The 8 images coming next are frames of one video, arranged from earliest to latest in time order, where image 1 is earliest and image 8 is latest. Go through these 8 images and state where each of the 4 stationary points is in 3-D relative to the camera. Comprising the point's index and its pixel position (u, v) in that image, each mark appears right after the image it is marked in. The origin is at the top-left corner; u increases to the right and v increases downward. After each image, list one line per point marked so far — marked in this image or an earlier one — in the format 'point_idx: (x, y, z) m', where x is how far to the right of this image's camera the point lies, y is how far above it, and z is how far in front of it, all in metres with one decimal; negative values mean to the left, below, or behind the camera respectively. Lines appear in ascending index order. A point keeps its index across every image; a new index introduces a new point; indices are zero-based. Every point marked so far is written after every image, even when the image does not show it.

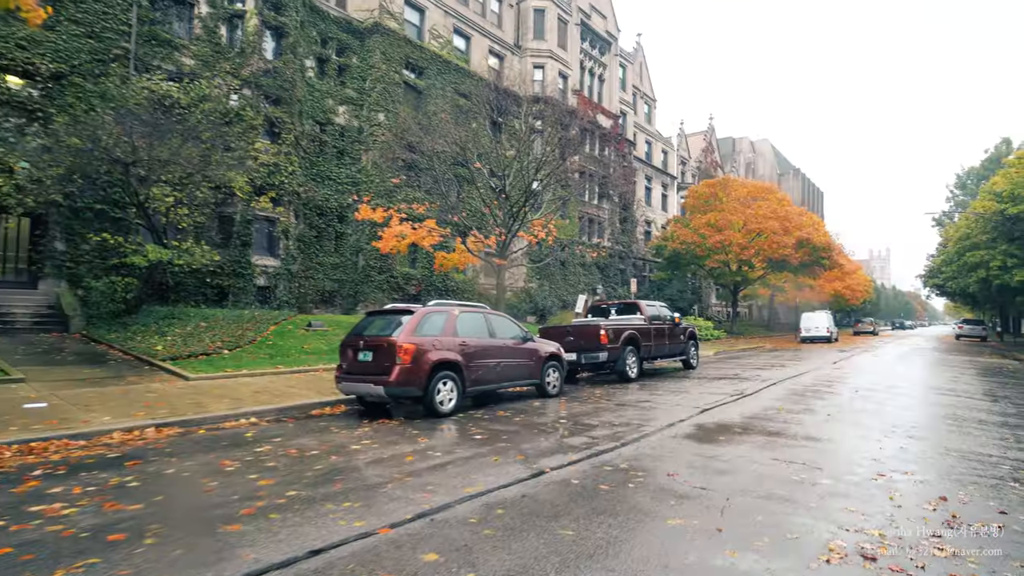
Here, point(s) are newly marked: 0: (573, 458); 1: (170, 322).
0: (+0.6, -1.6, +5.5) m
1: (-8.3, -0.8, +13.9) m
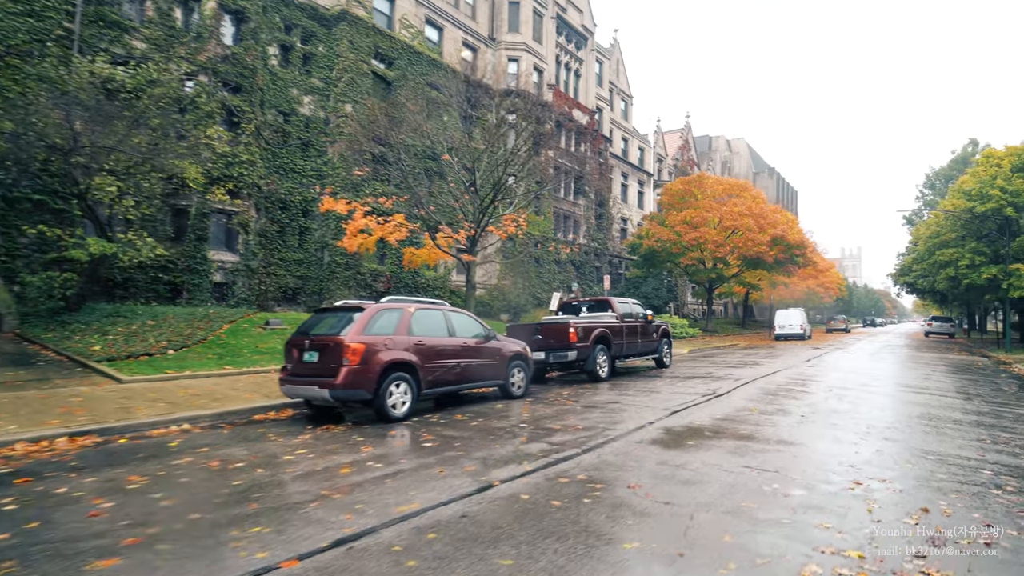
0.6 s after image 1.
0: (+0.1, -1.6, +5.0) m
1: (-9.1, -0.7, +13.1) m
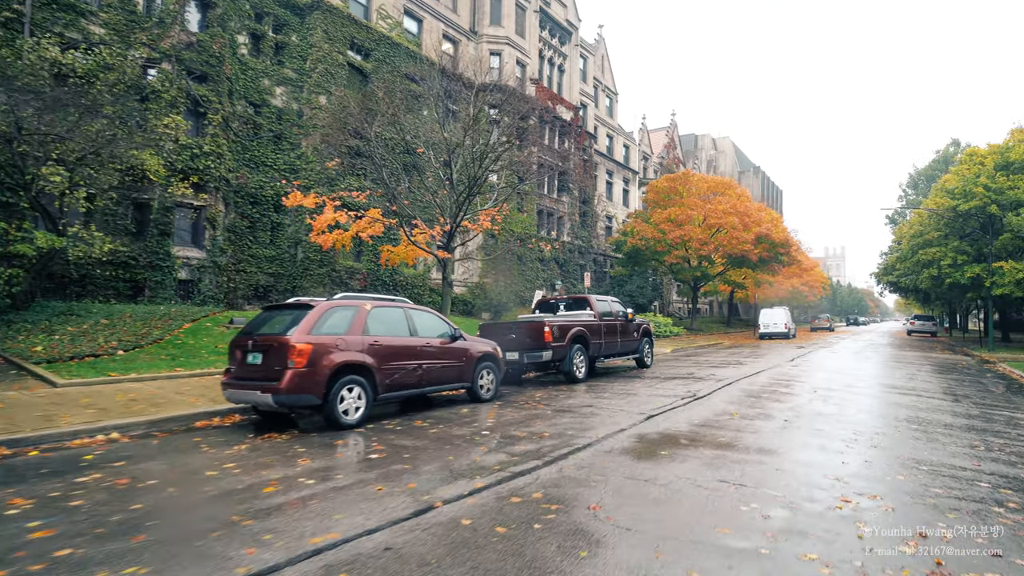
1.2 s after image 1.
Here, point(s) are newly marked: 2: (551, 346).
0: (-0.3, -1.5, +4.4) m
1: (-9.6, -0.7, +12.3) m
2: (+0.7, -1.1, +10.8) m
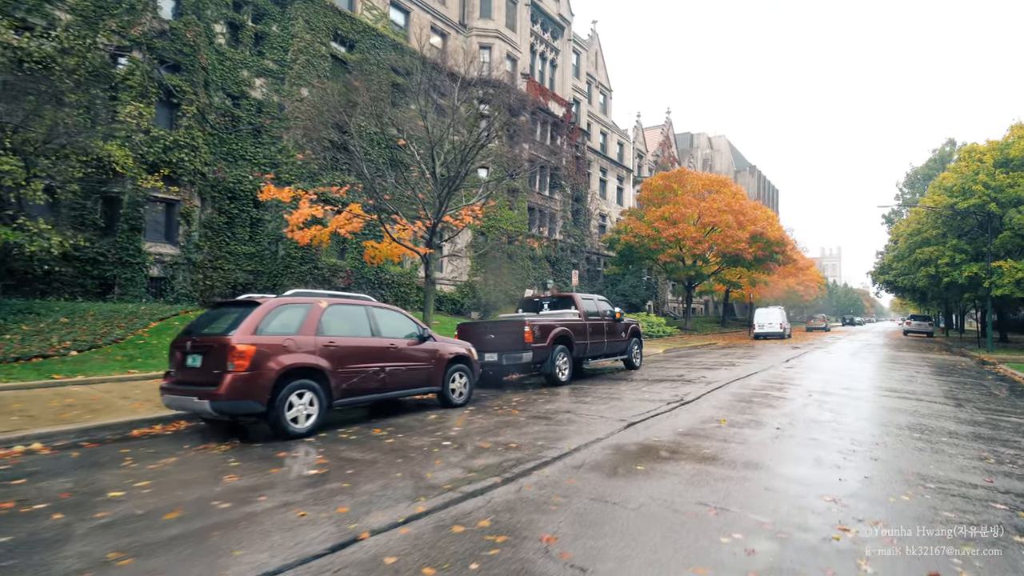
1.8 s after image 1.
0: (-0.6, -1.5, +3.8) m
1: (-10.0, -0.6, +11.7) m
2: (+0.3, -1.1, +10.3) m
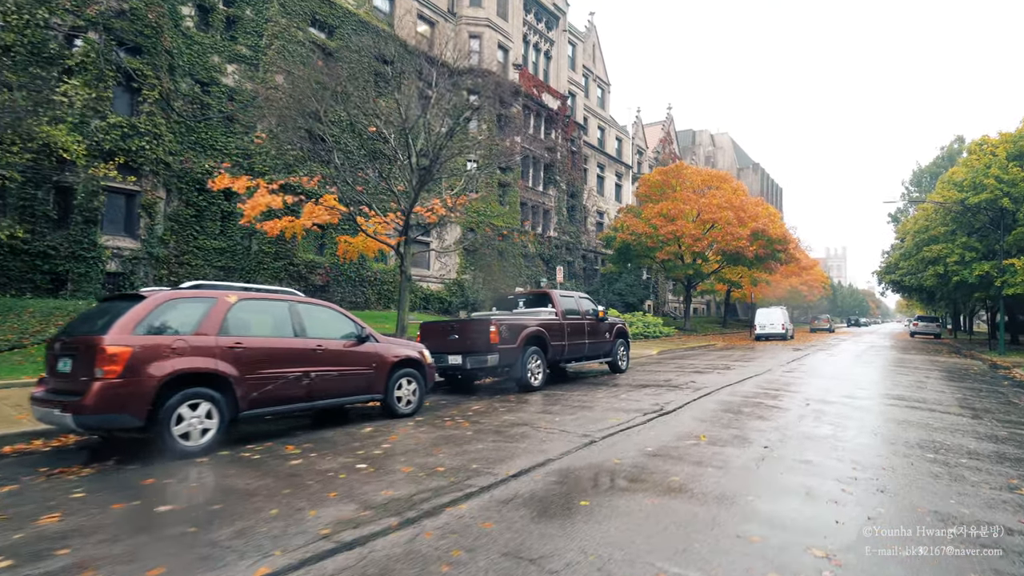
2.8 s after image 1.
0: (-1.2, -1.4, +2.8) m
1: (-10.6, -0.5, +10.8) m
2: (-0.2, -1.0, +9.2) m
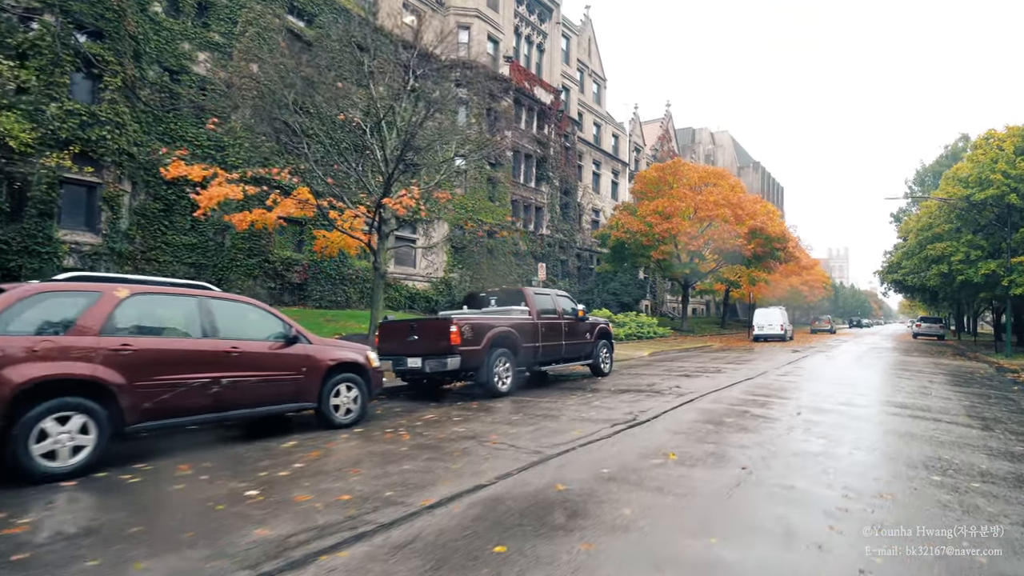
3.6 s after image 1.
0: (-1.8, -1.3, +2.0) m
1: (-11.1, -0.4, +10.0) m
2: (-0.8, -0.9, +8.4) m
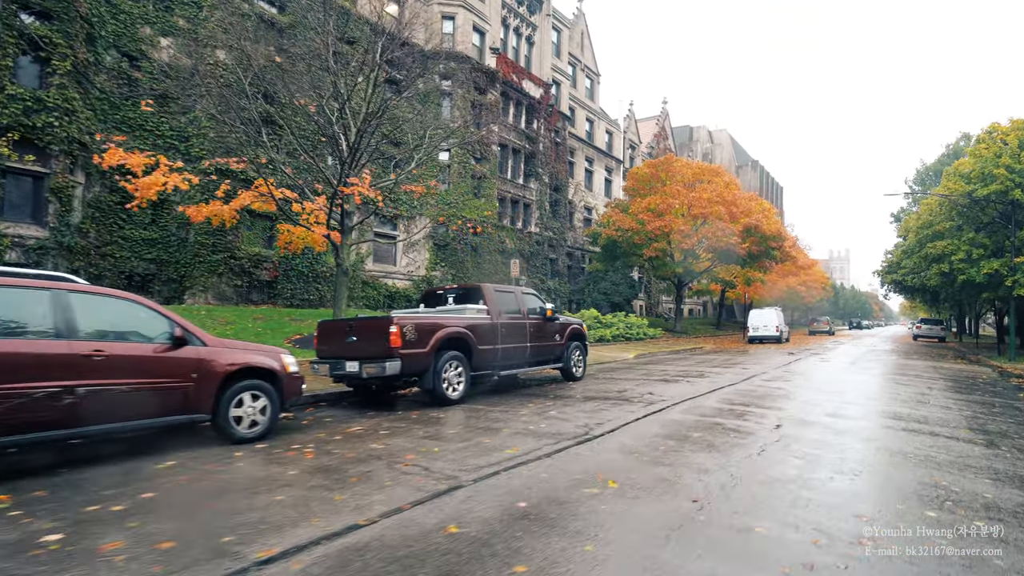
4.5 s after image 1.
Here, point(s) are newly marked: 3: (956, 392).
0: (-2.5, -1.3, +1.2) m
1: (-11.8, -0.3, +9.1) m
2: (-1.4, -0.9, +7.6) m
3: (+8.5, -1.9, +10.9) m
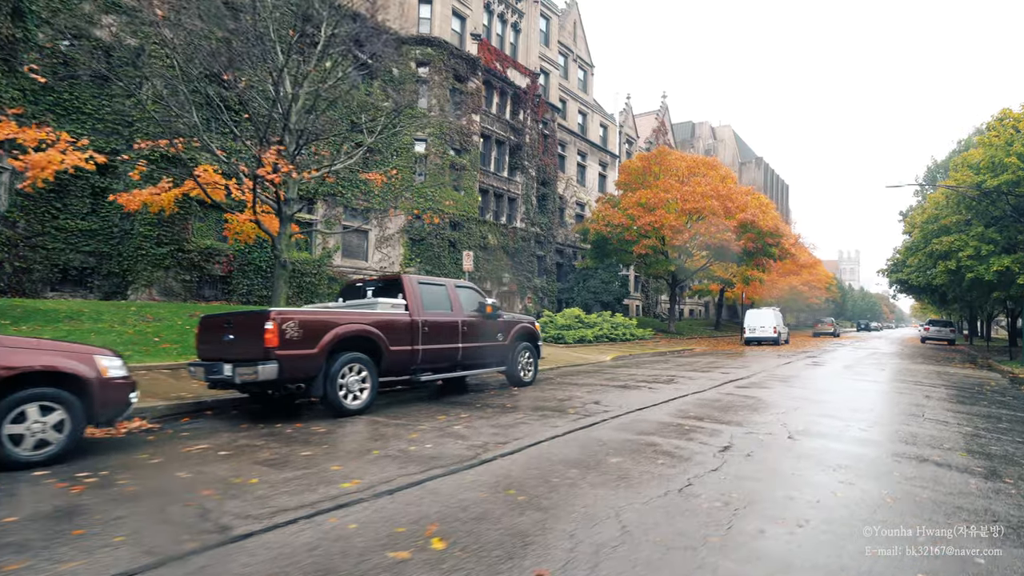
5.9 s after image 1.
0: (-3.7, -1.1, -0.1) m
1: (-12.9, -0.2, +8.0) m
2: (-2.5, -0.7, +6.3) m
3: (+7.4, -1.9, +9.5) m
